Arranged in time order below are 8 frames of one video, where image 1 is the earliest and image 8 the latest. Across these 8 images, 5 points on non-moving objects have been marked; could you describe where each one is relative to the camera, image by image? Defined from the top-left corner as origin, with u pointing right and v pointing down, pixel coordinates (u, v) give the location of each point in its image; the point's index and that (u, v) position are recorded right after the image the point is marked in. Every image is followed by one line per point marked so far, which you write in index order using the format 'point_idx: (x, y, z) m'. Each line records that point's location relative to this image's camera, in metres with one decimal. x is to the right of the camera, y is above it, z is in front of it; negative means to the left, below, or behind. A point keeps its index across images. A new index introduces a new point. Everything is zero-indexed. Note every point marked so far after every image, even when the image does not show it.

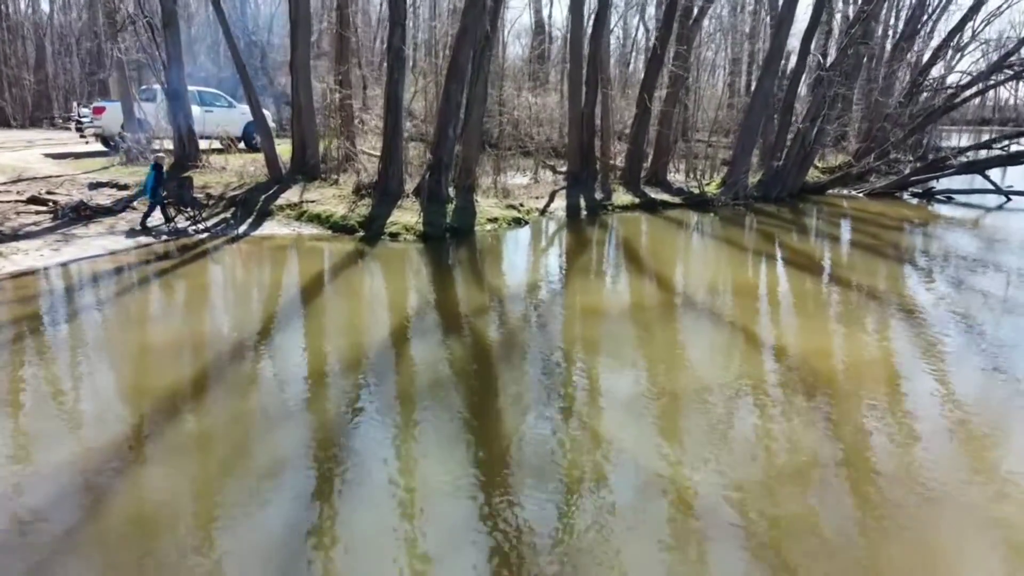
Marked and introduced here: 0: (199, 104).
0: (-7.0, +4.1, +18.2) m
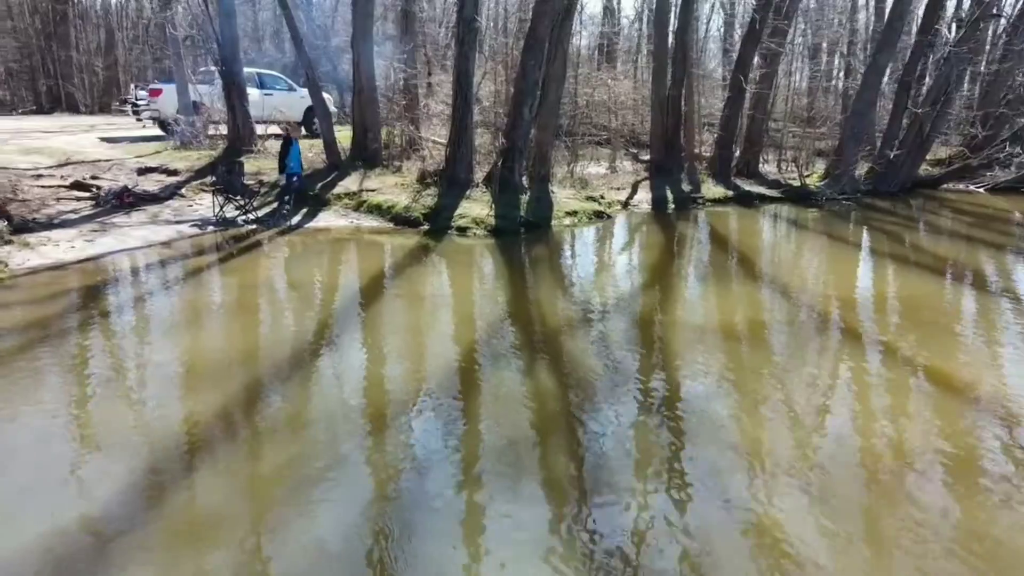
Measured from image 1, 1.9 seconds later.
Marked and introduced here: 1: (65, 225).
0: (-5.3, +4.3, +17.2) m
1: (-5.3, +0.8, +9.6) m
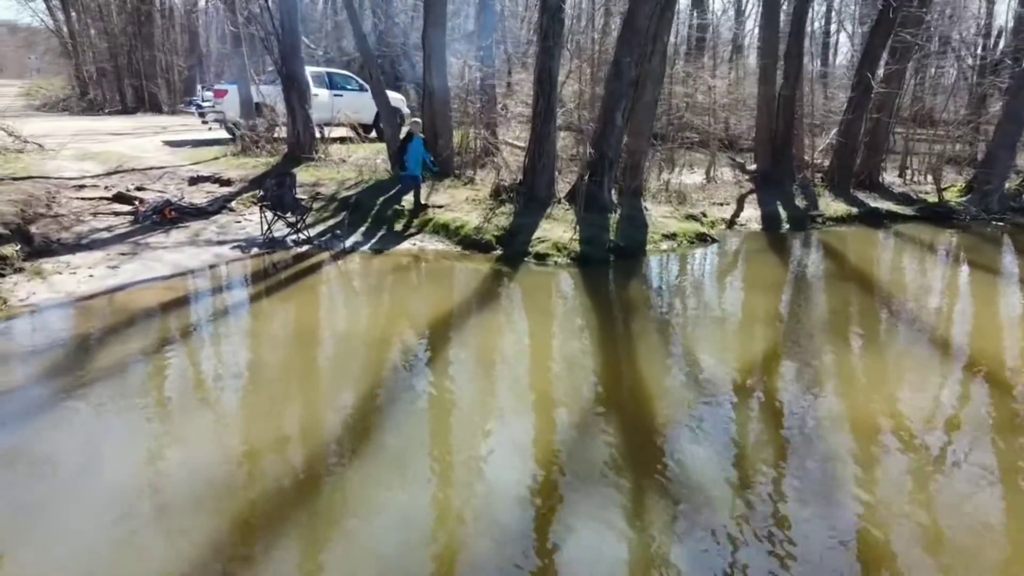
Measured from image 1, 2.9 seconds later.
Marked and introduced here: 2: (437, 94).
0: (-3.6, +4.0, +16.1) m
1: (-4.4, +0.5, +8.5) m
2: (-1.1, +2.9, +12.2) m
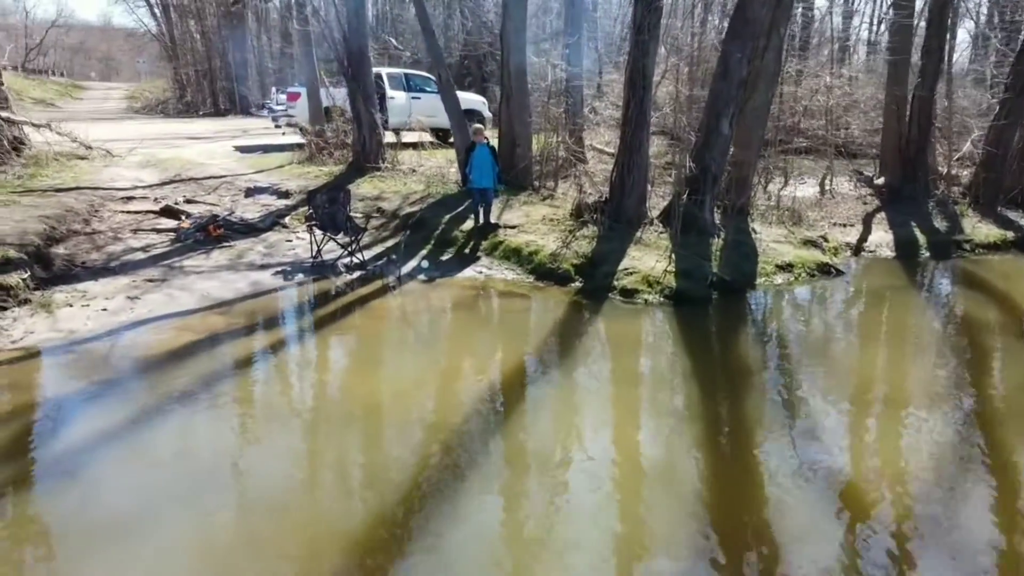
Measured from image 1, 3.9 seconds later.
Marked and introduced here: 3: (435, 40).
0: (-2.0, +3.7, +15.1) m
1: (-3.6, +0.2, +7.6) m
2: (0.0, +2.6, +10.9) m
3: (-1.0, +3.1, +10.1) m
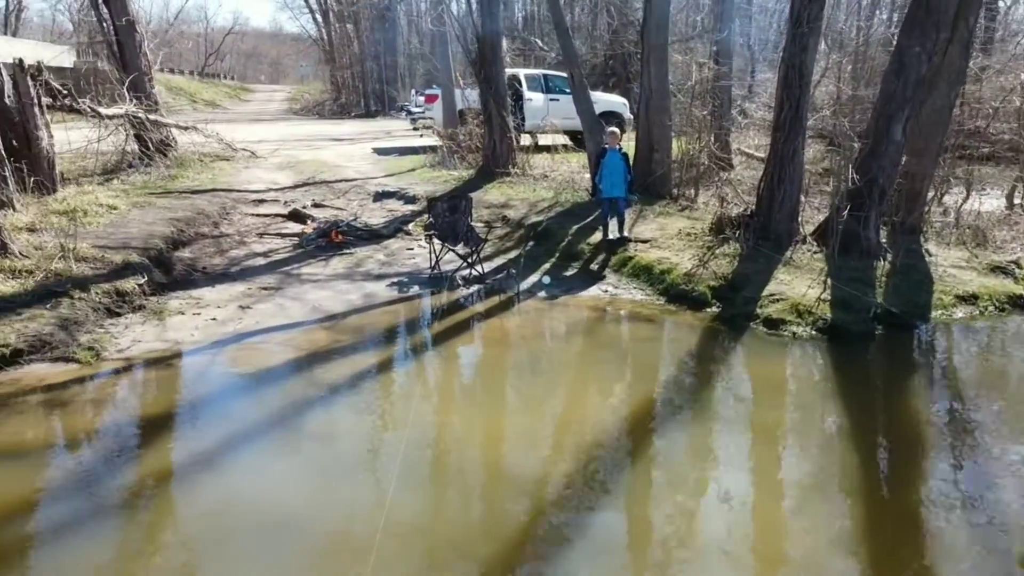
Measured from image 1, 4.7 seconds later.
0: (+0.5, +3.6, +14.6) m
1: (-2.5, +0.1, +7.5) m
2: (+1.8, +2.3, +10.1) m
3: (+0.7, +2.9, +9.5) m
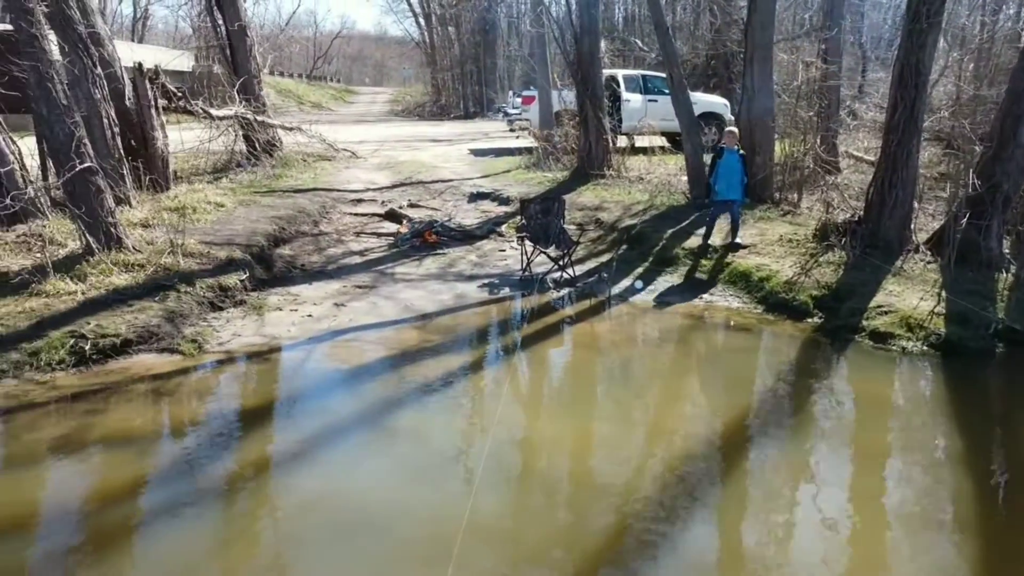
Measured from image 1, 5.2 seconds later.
0: (+2.3, +3.5, +14.3) m
1: (-1.6, +0.2, +7.6) m
2: (+3.0, +2.3, +9.7) m
3: (+1.8, +2.9, +9.3) m
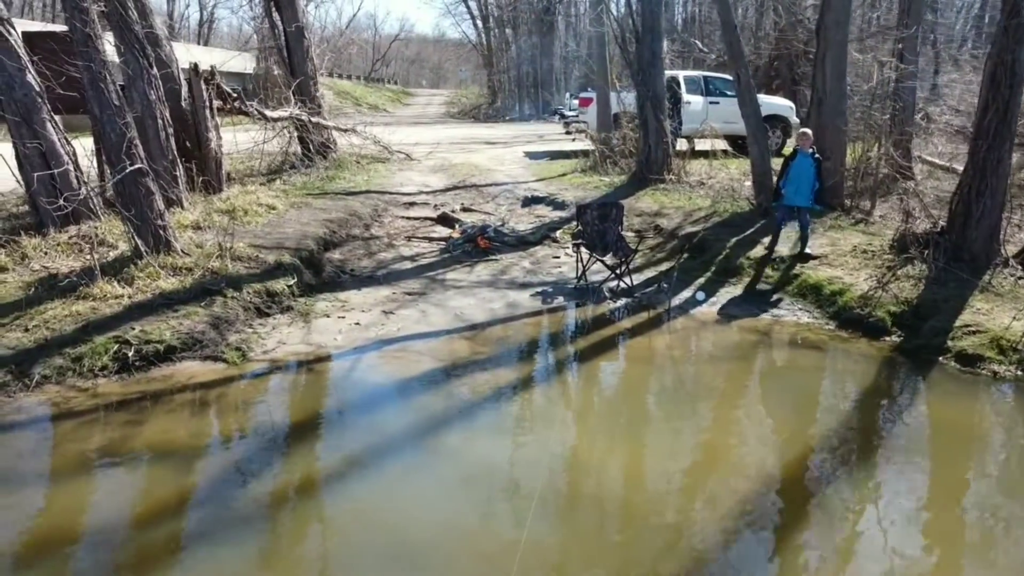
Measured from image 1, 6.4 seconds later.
0: (+3.3, +3.4, +13.9) m
1: (-1.1, +0.1, +7.4) m
2: (+3.6, +2.1, +9.2) m
3: (+2.5, +2.8, +8.9) m
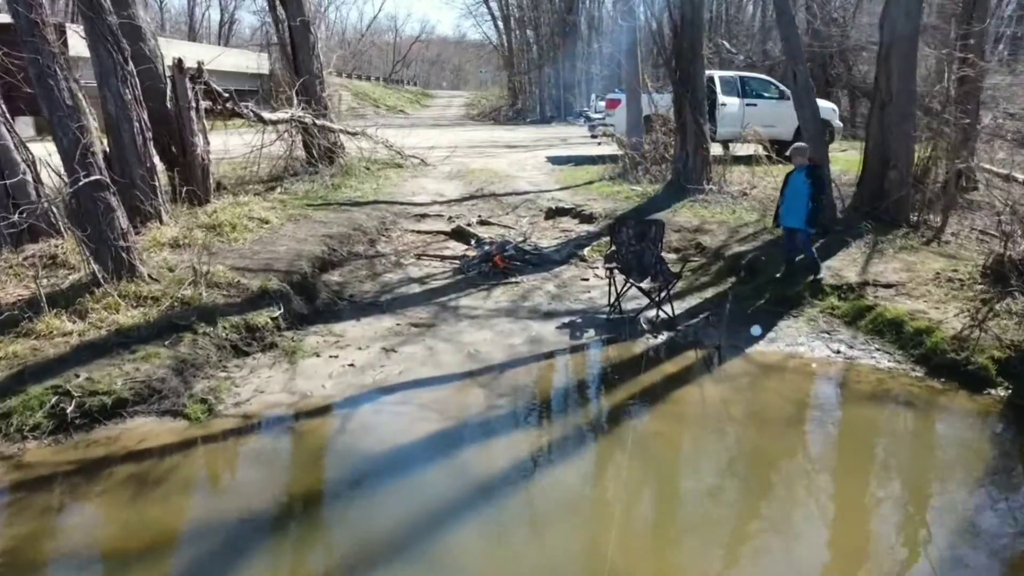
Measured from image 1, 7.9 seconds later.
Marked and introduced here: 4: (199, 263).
0: (+3.6, +3.1, +12.8) m
1: (-1.0, -0.1, +6.5) m
2: (+3.9, +1.9, +8.2) m
3: (+2.7, +2.5, +7.8) m
4: (-2.2, +0.2, +5.8) m
